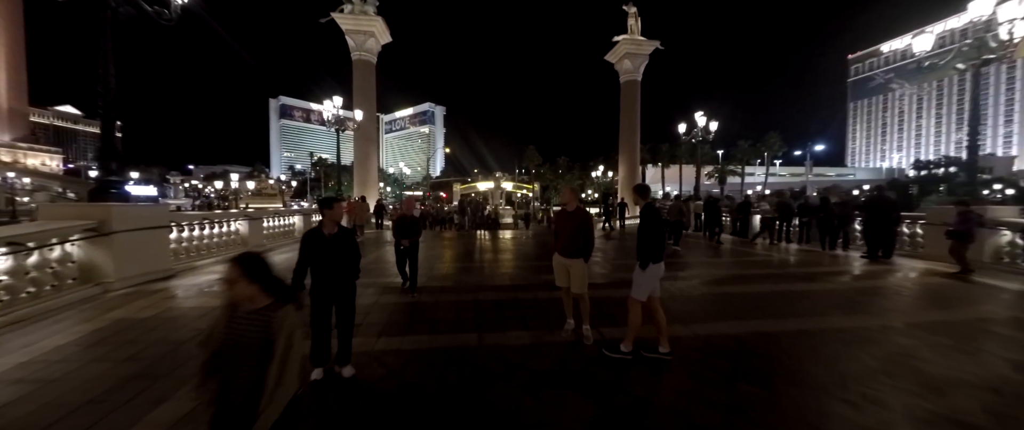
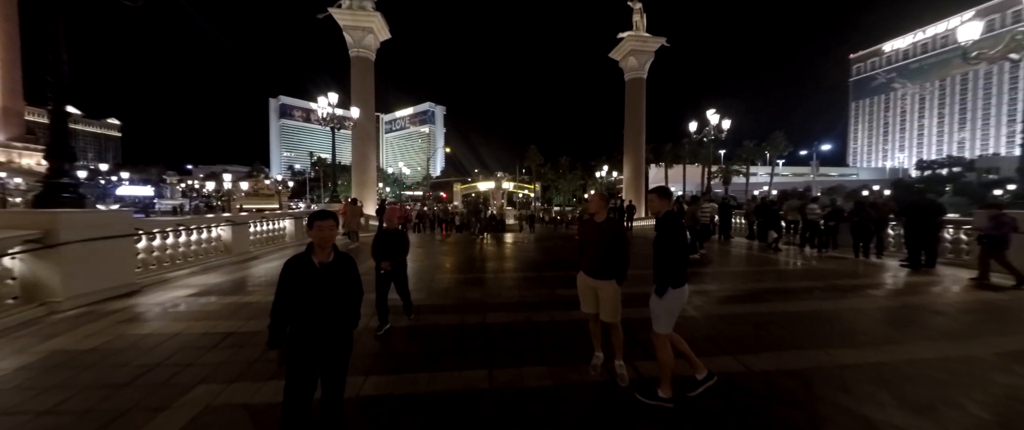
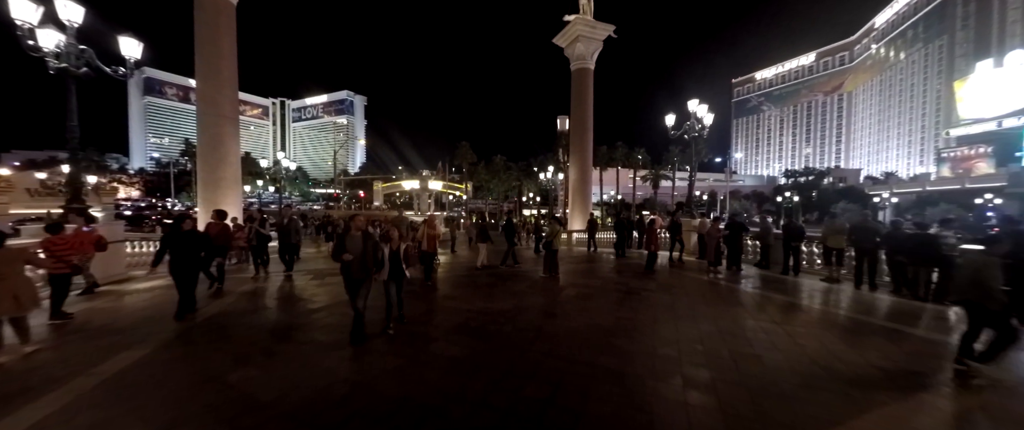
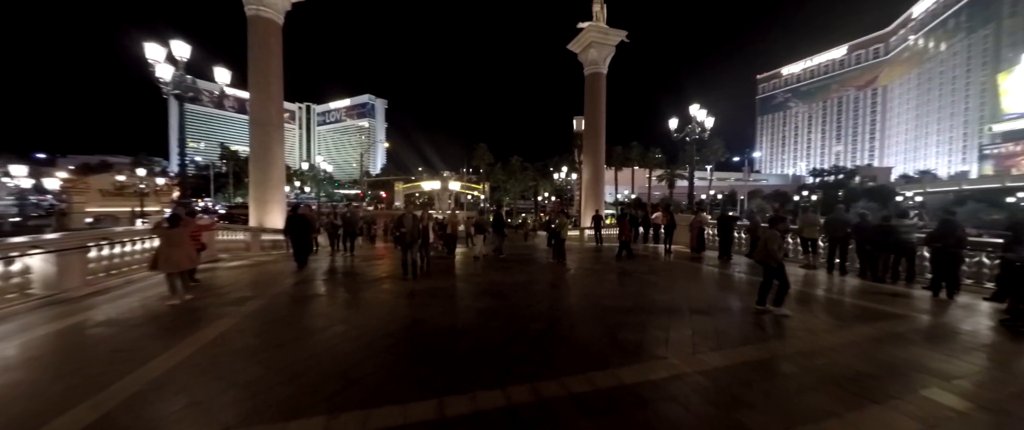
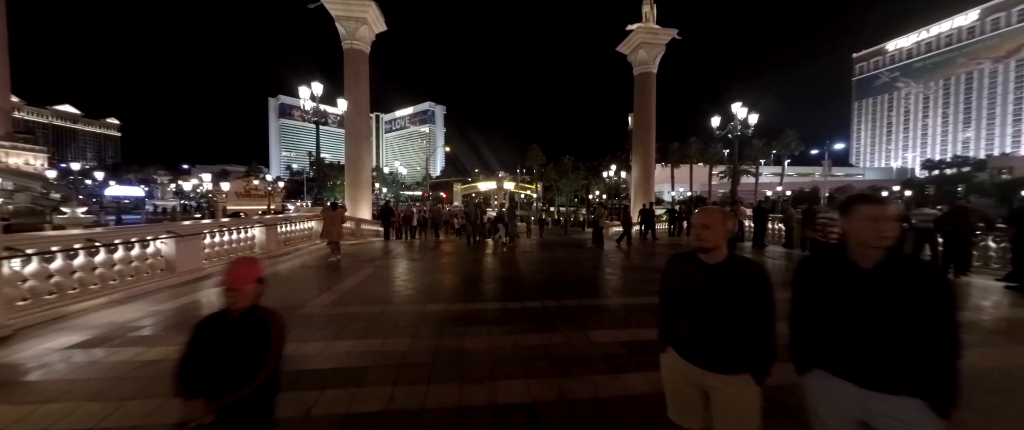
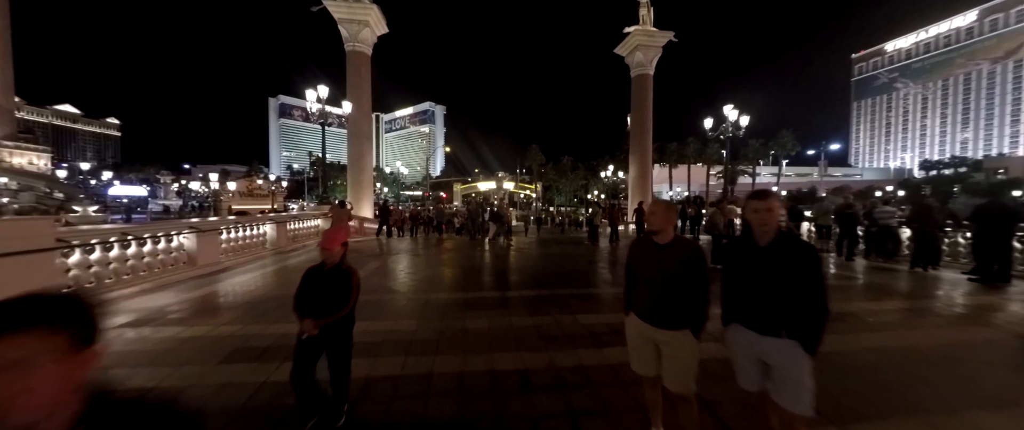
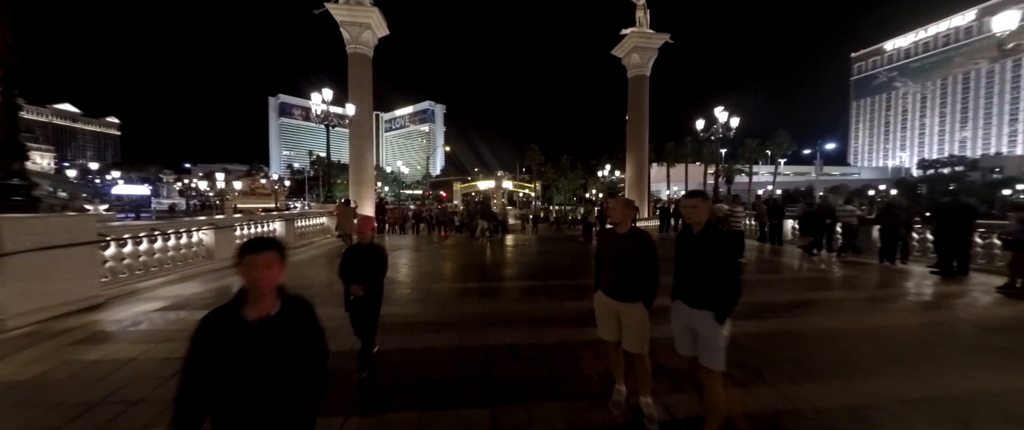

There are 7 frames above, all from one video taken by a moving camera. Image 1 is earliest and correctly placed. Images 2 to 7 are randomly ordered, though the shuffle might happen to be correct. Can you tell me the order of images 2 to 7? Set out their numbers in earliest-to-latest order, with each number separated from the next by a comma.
2, 7, 6, 5, 4, 3
